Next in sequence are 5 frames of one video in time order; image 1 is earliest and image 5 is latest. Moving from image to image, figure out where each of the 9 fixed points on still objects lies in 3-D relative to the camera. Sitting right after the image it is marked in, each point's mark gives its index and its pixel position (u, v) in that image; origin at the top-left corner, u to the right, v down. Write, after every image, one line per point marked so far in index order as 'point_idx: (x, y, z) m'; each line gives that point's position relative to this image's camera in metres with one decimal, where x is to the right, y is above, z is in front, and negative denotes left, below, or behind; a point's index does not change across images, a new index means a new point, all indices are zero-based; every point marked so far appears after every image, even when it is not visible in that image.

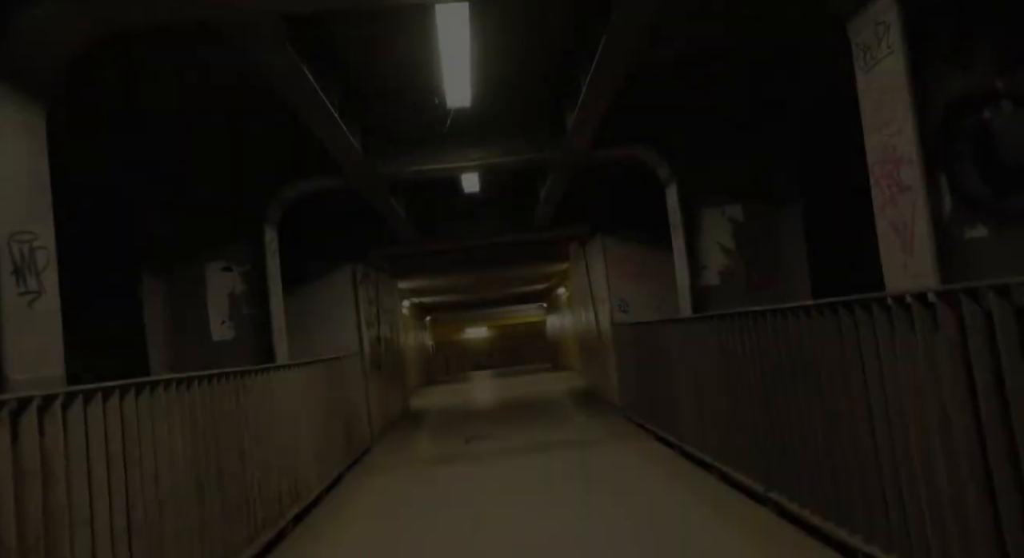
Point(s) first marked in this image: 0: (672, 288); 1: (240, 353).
0: (+2.5, -0.1, +10.5) m
1: (-2.7, -0.8, +6.7) m
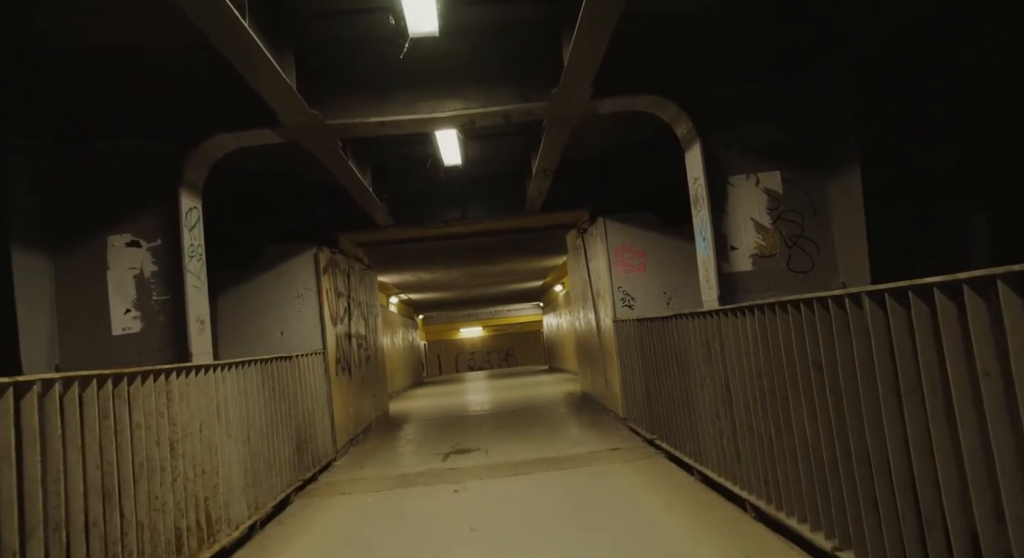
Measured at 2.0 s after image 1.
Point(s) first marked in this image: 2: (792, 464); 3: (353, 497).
0: (+2.4, 0.0, +9.2) m
1: (-2.9, -0.6, +5.3) m
2: (+1.7, -1.1, +4.0) m
3: (-1.7, -2.3, +6.9) m
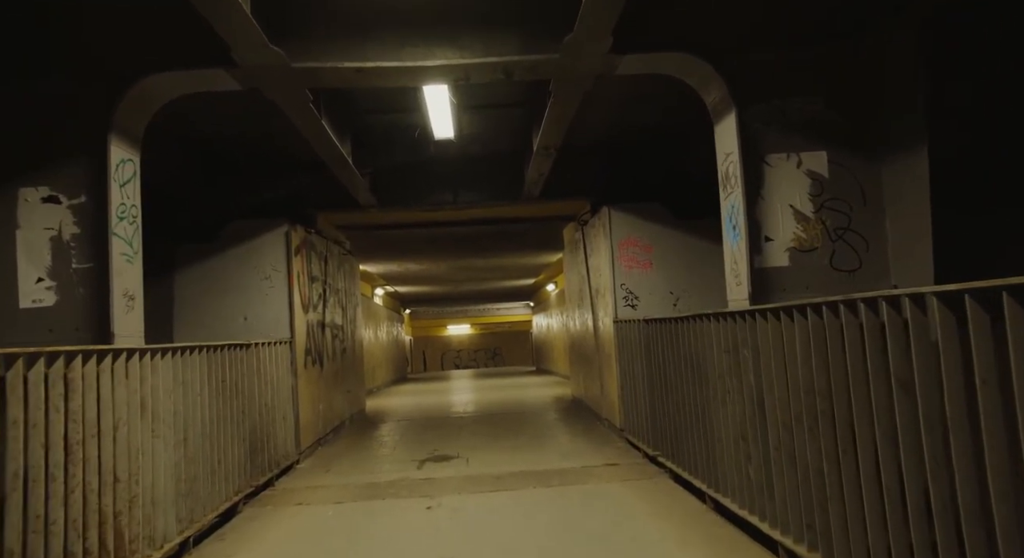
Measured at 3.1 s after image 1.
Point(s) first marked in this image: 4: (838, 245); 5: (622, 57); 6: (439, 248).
0: (+2.3, 0.0, +8.3) m
1: (-3.0, -0.3, +4.4) m
2: (+1.6, -1.1, +3.1) m
3: (-1.8, -2.1, +6.0) m
4: (+2.3, +0.2, +4.7) m
5: (+0.8, +1.6, +4.6) m
6: (-1.5, +0.7, +14.0) m
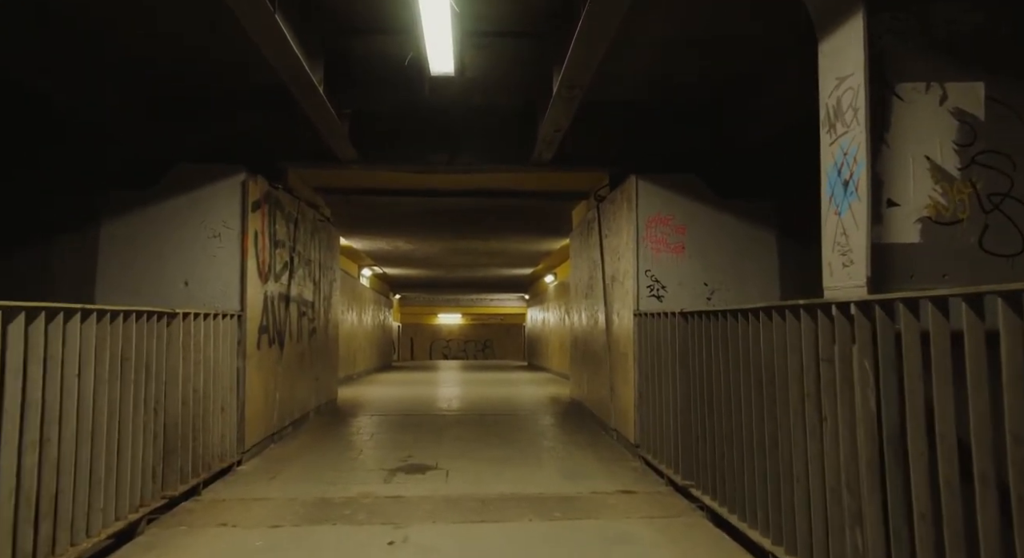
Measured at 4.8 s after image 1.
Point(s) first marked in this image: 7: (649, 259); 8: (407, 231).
0: (+2.3, +0.1, +6.9) m
1: (-2.9, 0.0, +2.9) m
2: (+1.6, -1.0, +1.7) m
3: (-1.9, -1.8, +4.6) m
4: (+2.4, +0.3, +3.3) m
5: (+0.9, +1.7, +3.2) m
6: (-1.5, +1.0, +12.5) m
7: (+1.4, +0.2, +6.9) m
8: (-2.1, +1.0, +13.4) m
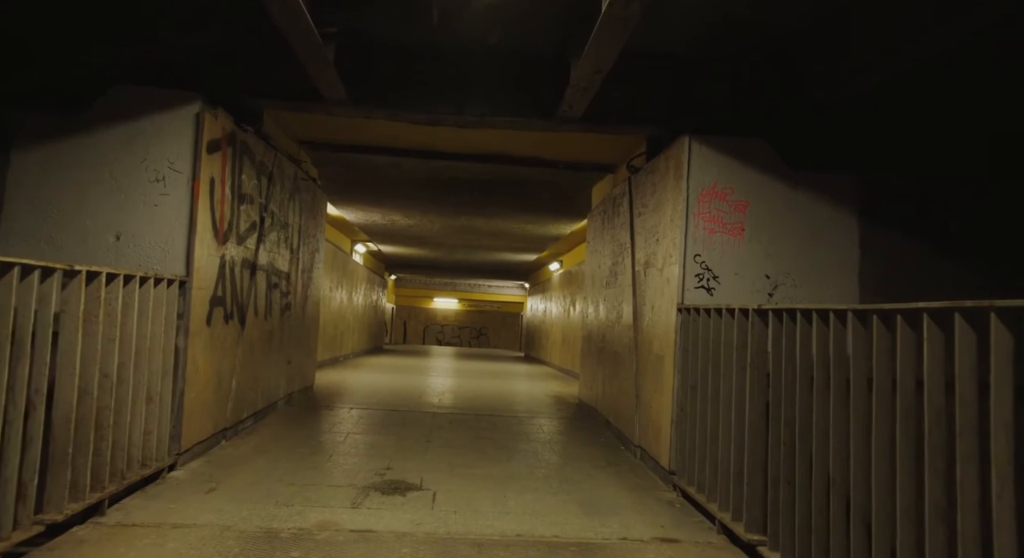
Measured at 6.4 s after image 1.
0: (+2.4, +0.2, +5.5) m
1: (-2.8, +0.3, +1.5) m
2: (+1.7, -1.0, +0.4) m
3: (-1.9, -1.5, +3.2) m
4: (+2.5, +0.3, +1.9) m
5: (+1.2, +1.8, +1.8) m
6: (-1.3, +1.4, +11.1) m
7: (+1.6, +0.3, +5.5) m
8: (-1.9, +1.4, +12.0) m
